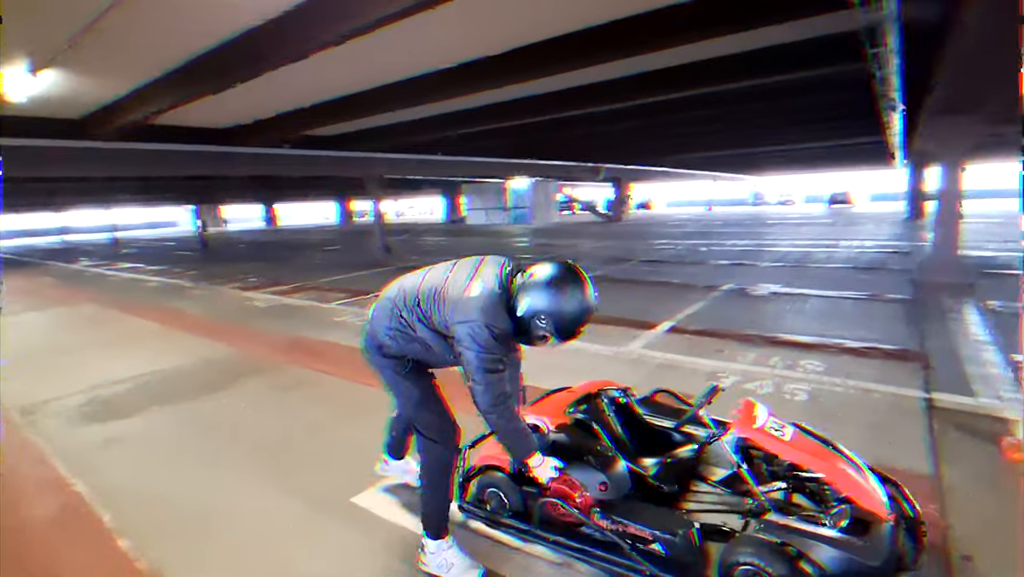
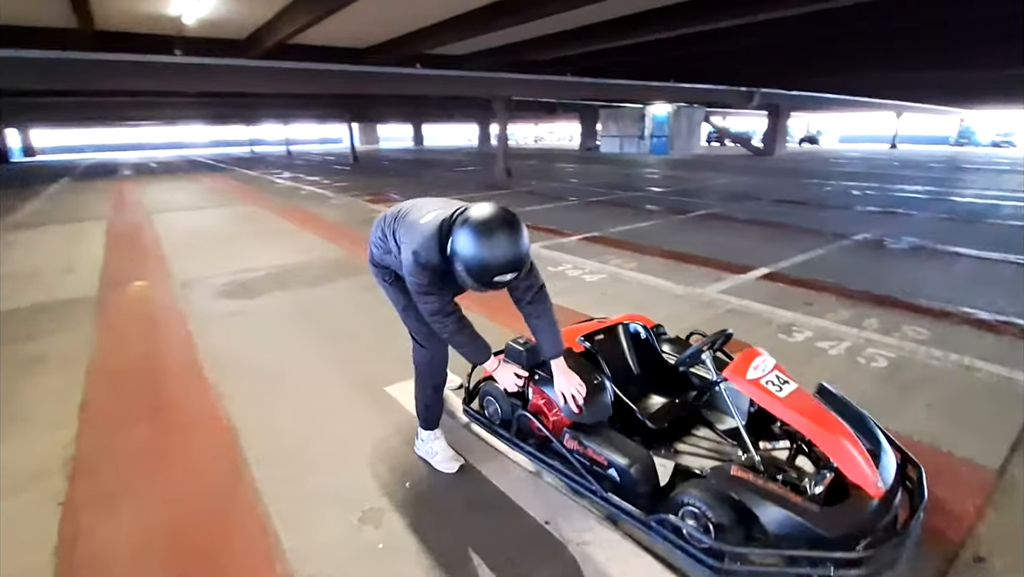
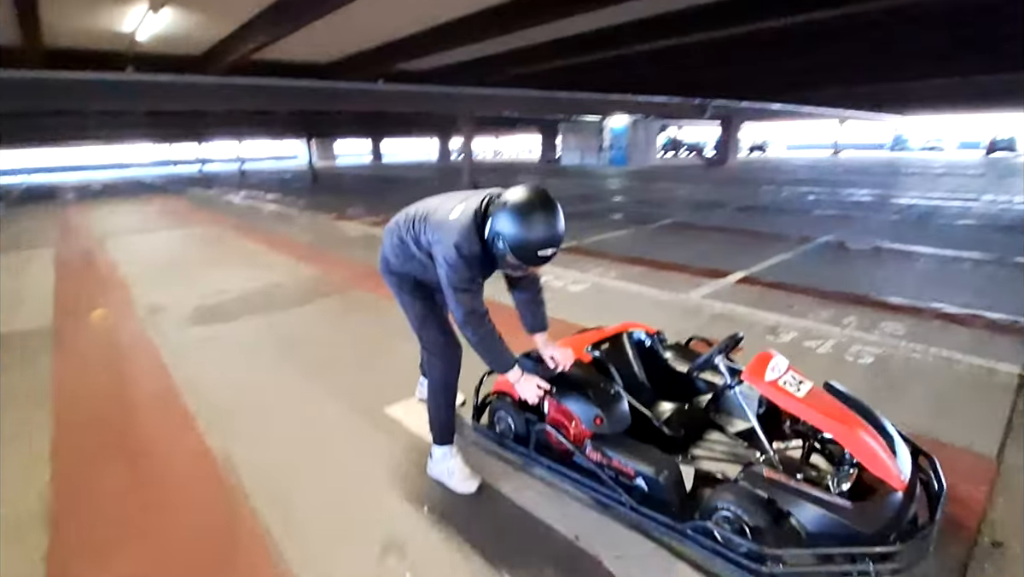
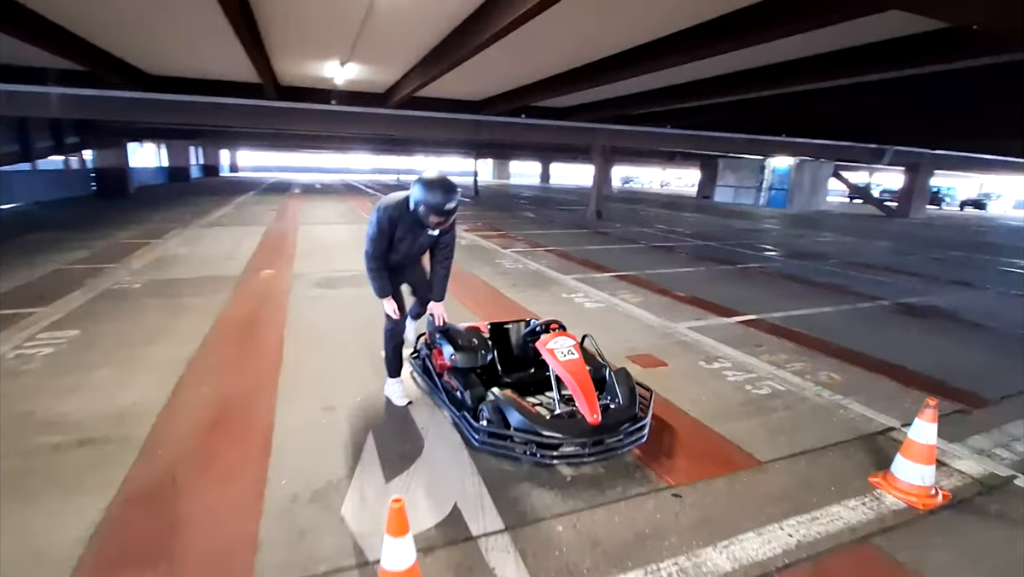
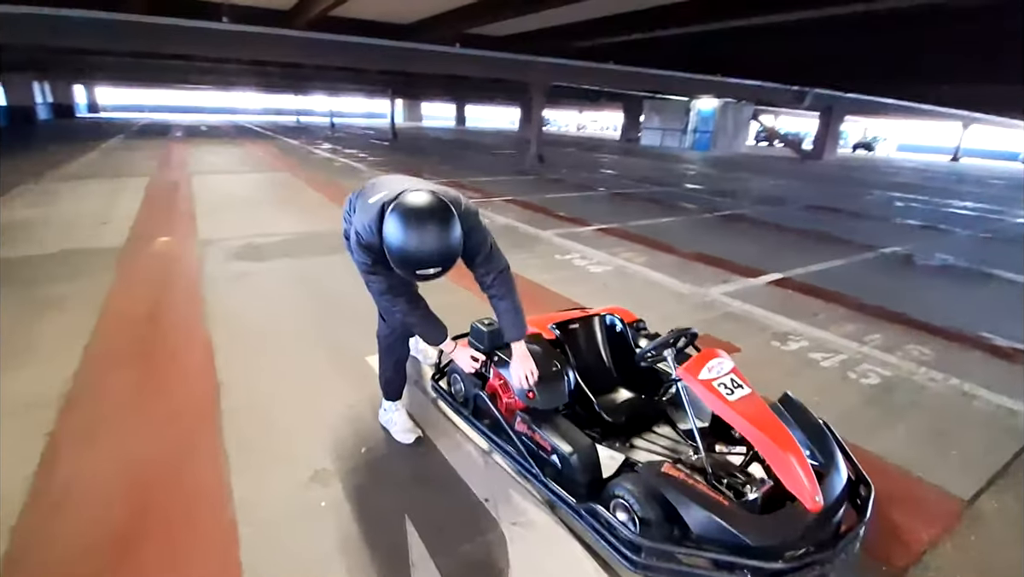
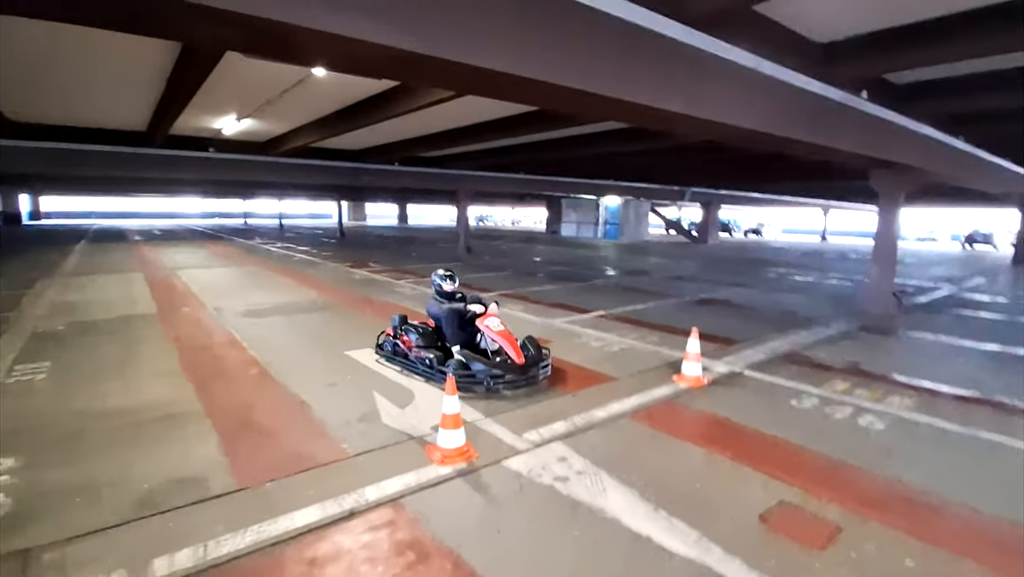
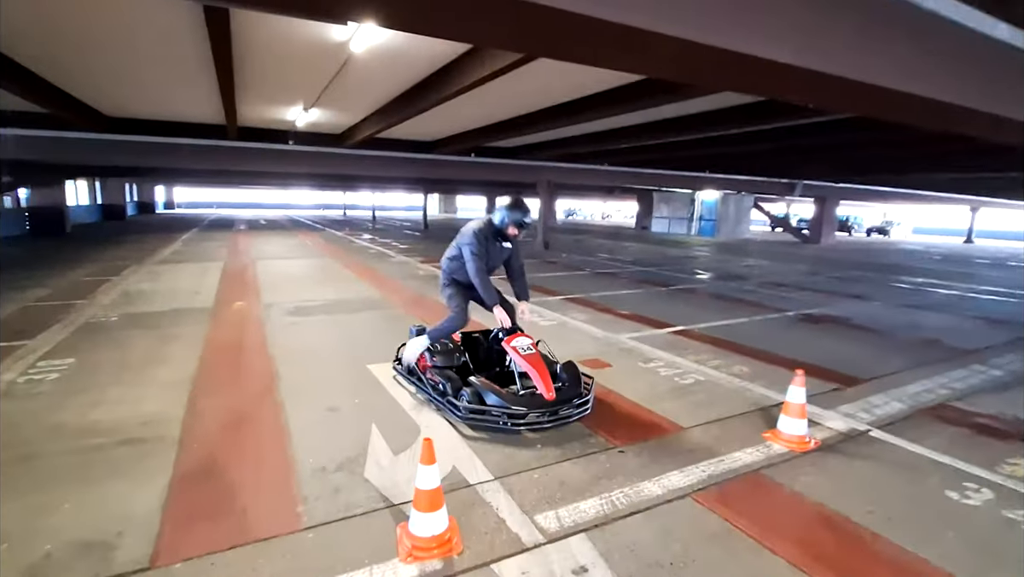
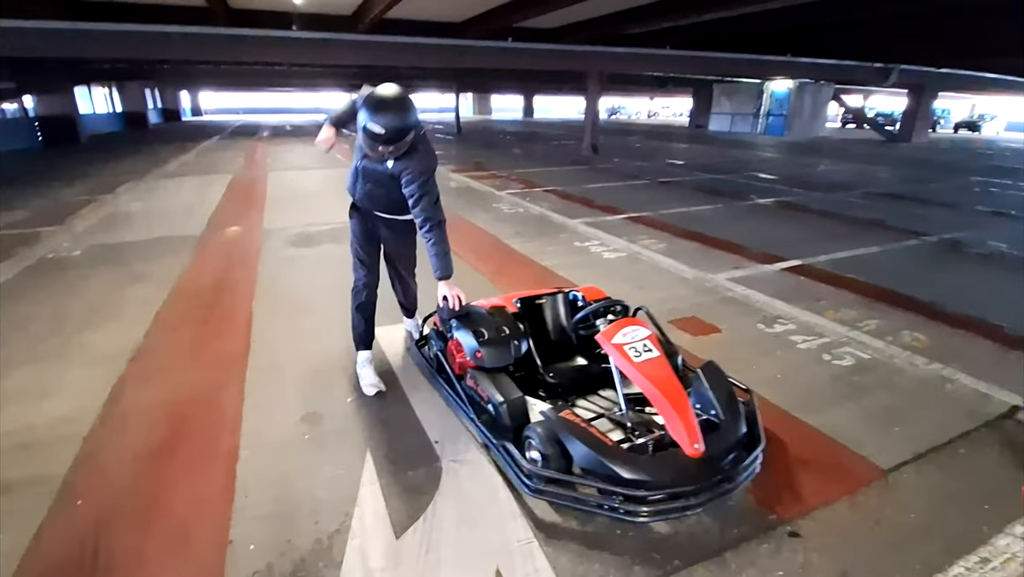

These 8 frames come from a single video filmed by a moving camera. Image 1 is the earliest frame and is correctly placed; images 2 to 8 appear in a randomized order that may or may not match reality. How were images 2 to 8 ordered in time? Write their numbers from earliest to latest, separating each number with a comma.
3, 2, 5, 8, 4, 7, 6
